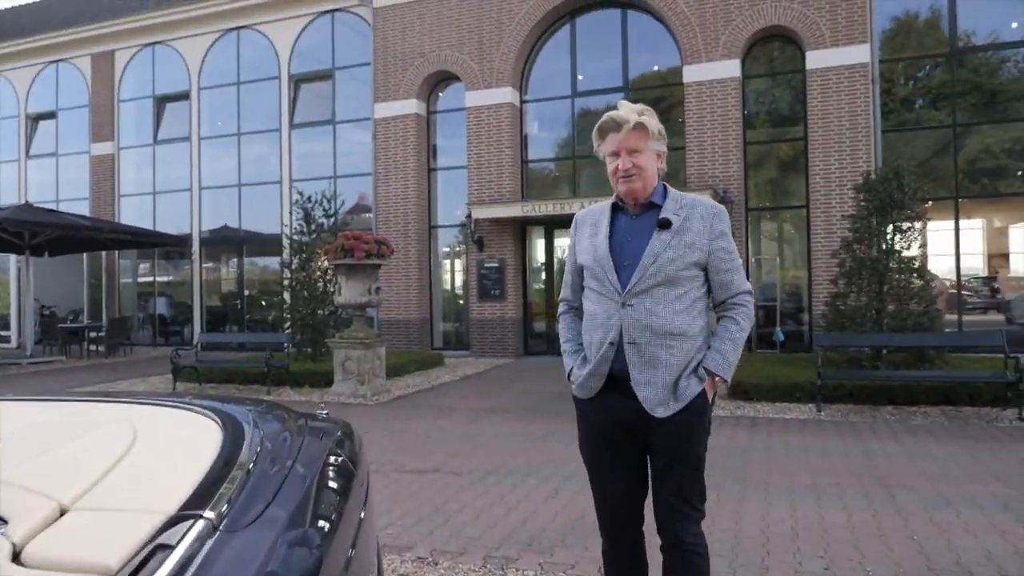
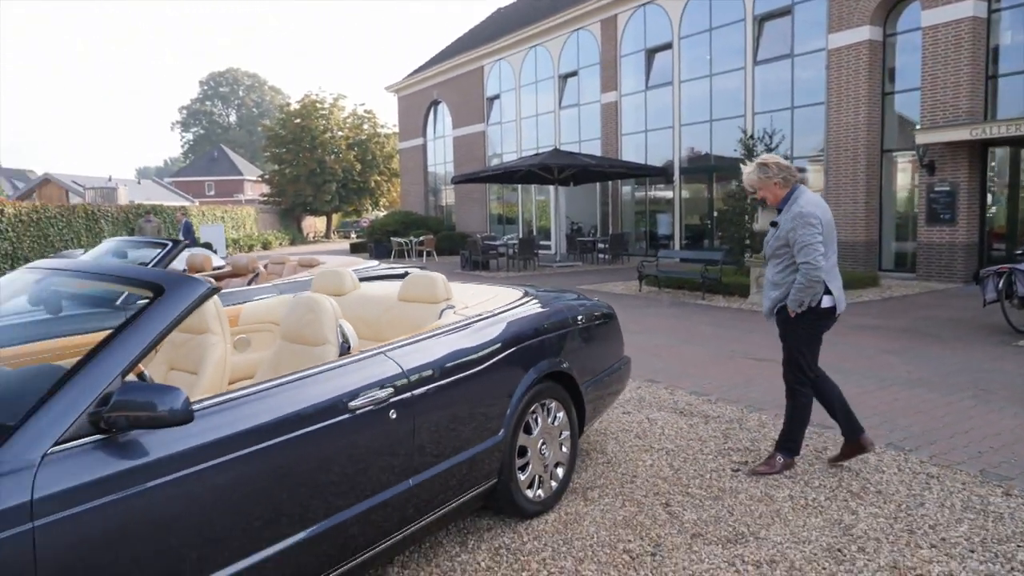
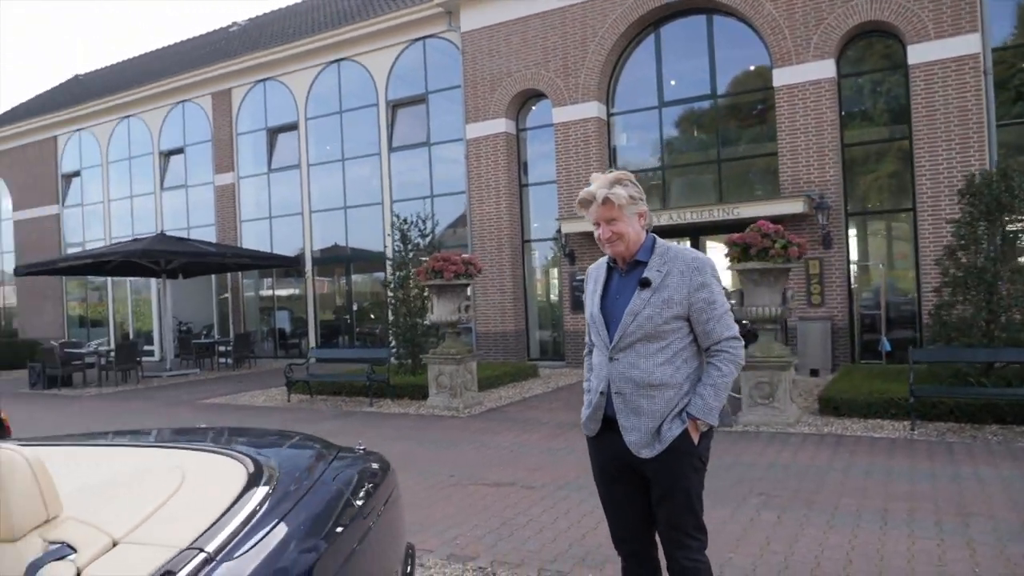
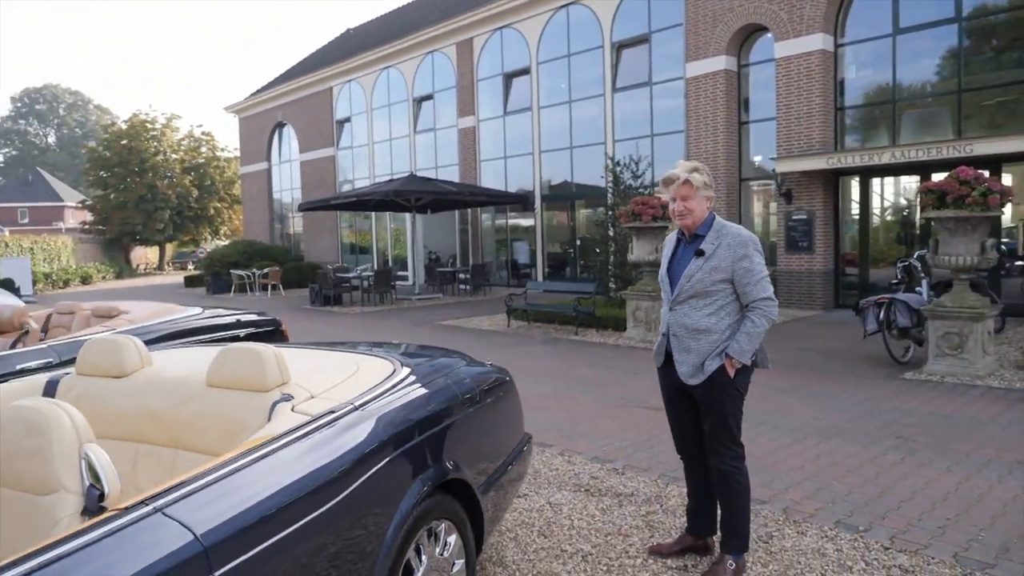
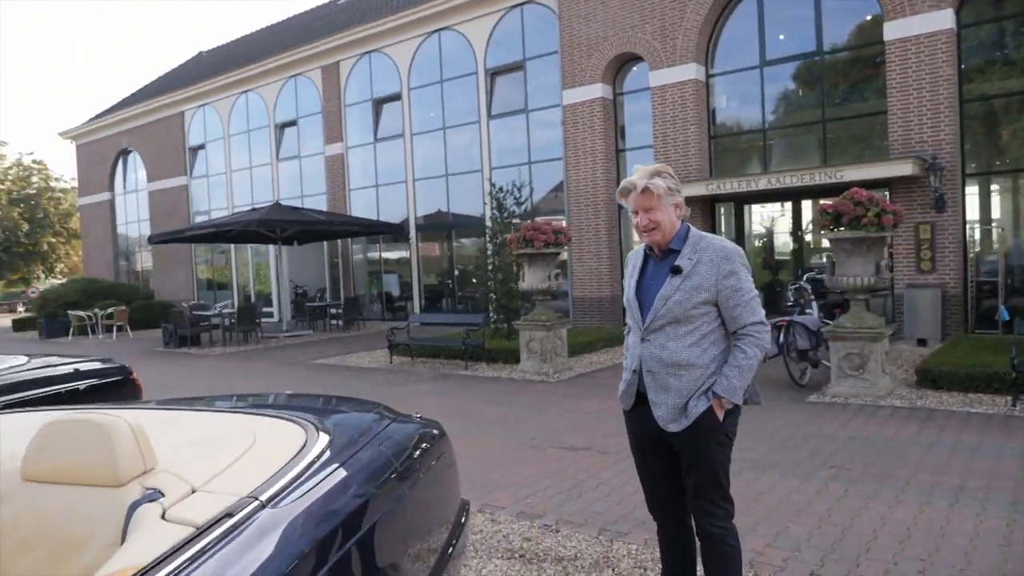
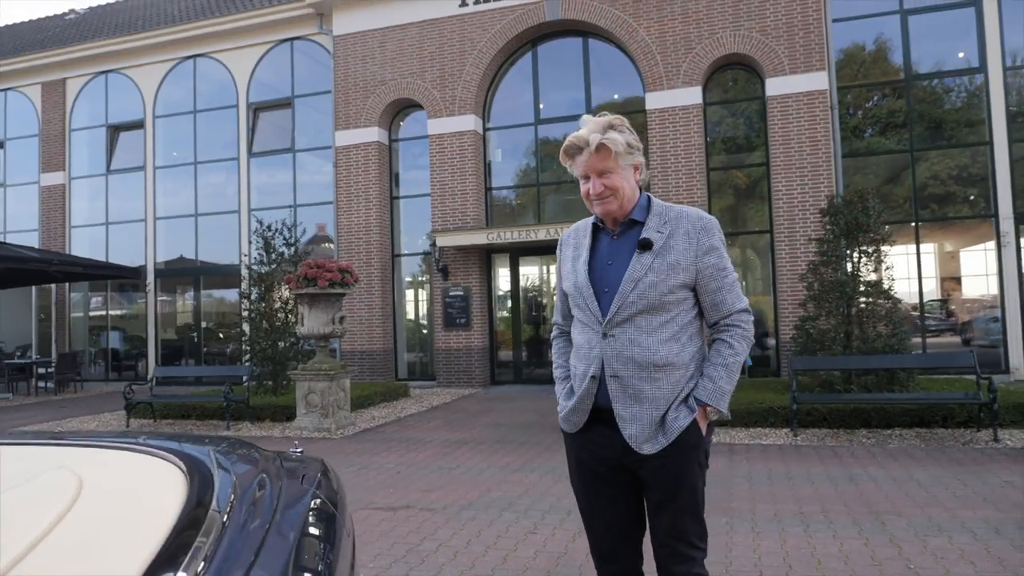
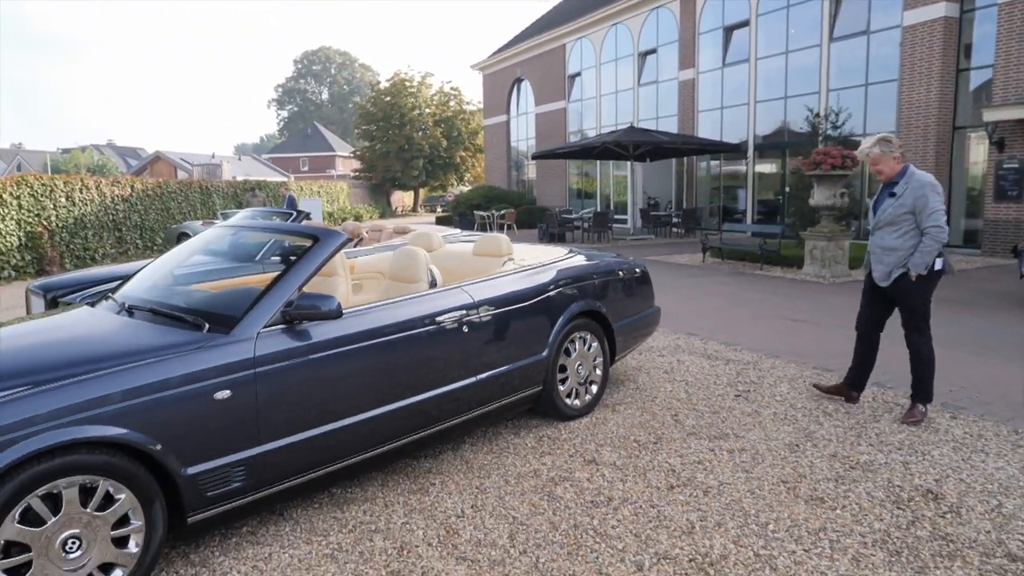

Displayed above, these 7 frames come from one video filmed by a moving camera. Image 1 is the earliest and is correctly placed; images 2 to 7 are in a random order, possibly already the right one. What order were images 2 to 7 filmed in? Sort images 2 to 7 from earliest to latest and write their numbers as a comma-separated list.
6, 3, 5, 4, 2, 7
